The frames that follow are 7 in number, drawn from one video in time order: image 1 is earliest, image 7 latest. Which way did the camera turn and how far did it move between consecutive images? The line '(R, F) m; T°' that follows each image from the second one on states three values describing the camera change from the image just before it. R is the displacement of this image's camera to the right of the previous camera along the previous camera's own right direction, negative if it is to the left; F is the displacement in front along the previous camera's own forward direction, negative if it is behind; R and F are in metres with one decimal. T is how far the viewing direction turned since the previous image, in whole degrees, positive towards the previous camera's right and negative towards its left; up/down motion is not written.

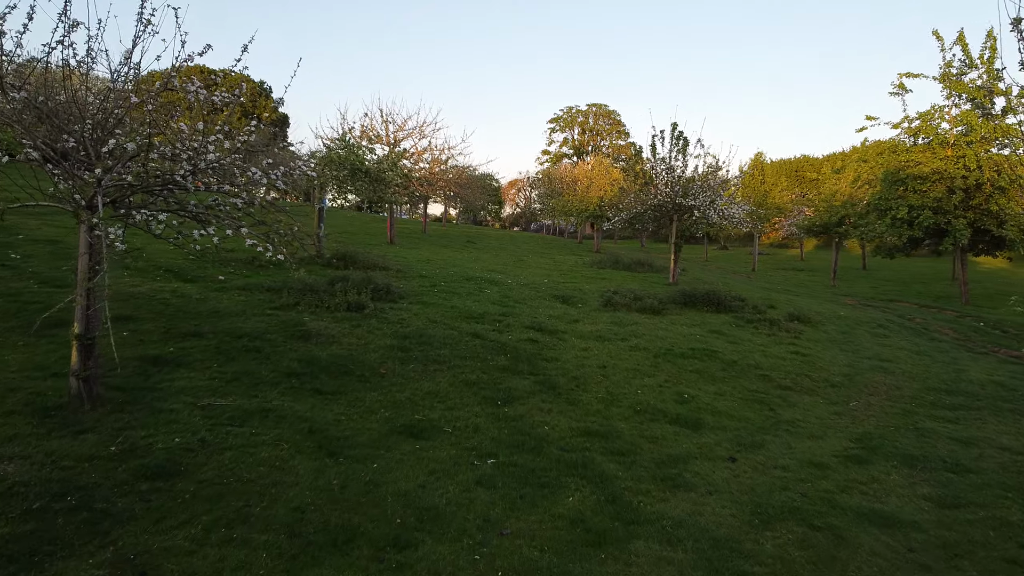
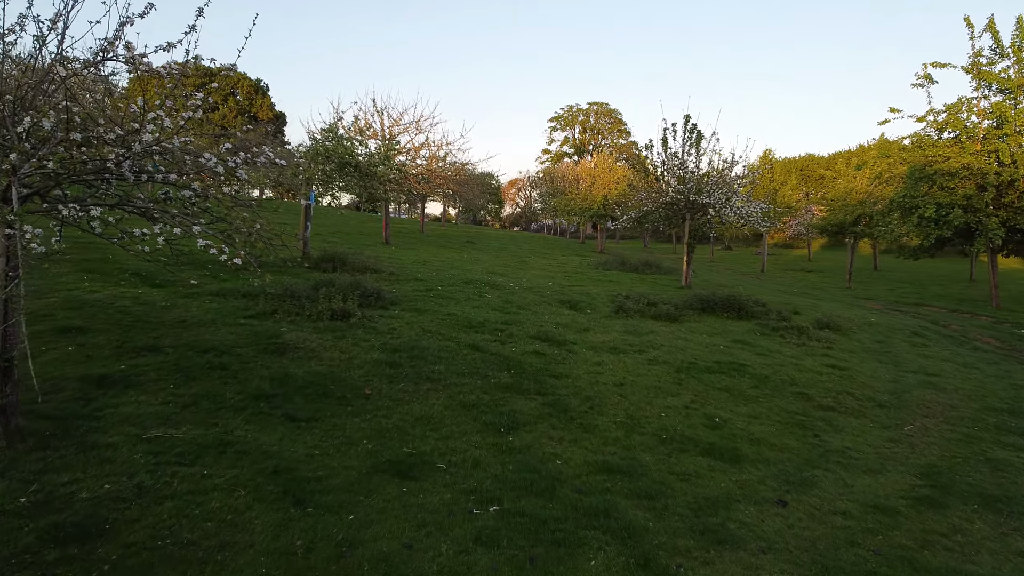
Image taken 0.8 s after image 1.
(-0.1, +1.2) m; 0°
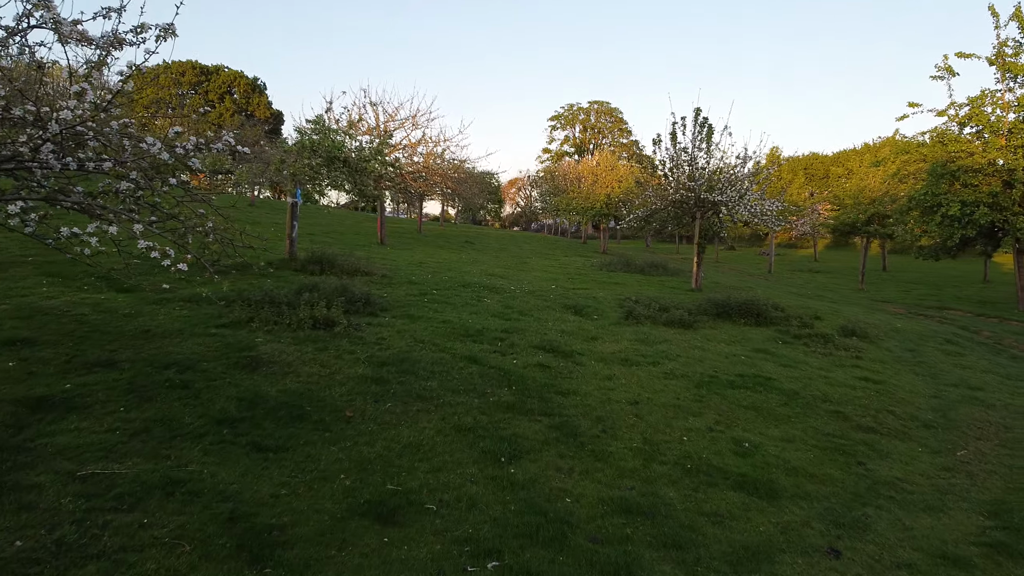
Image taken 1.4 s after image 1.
(0.0, +1.0) m; 0°
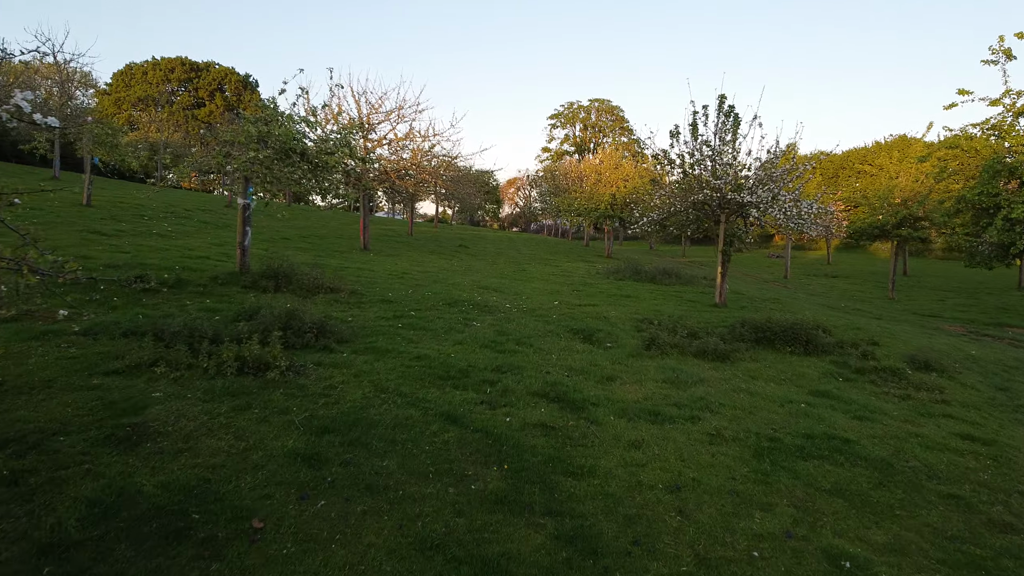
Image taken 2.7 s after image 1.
(+0.1, +2.4) m; 0°
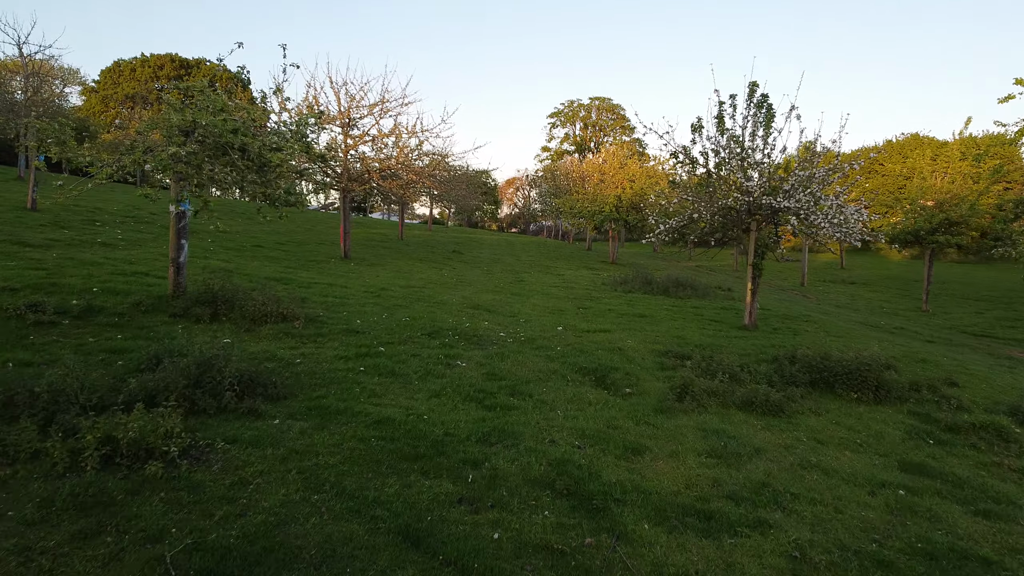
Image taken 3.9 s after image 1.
(+0.1, +2.2) m; 0°
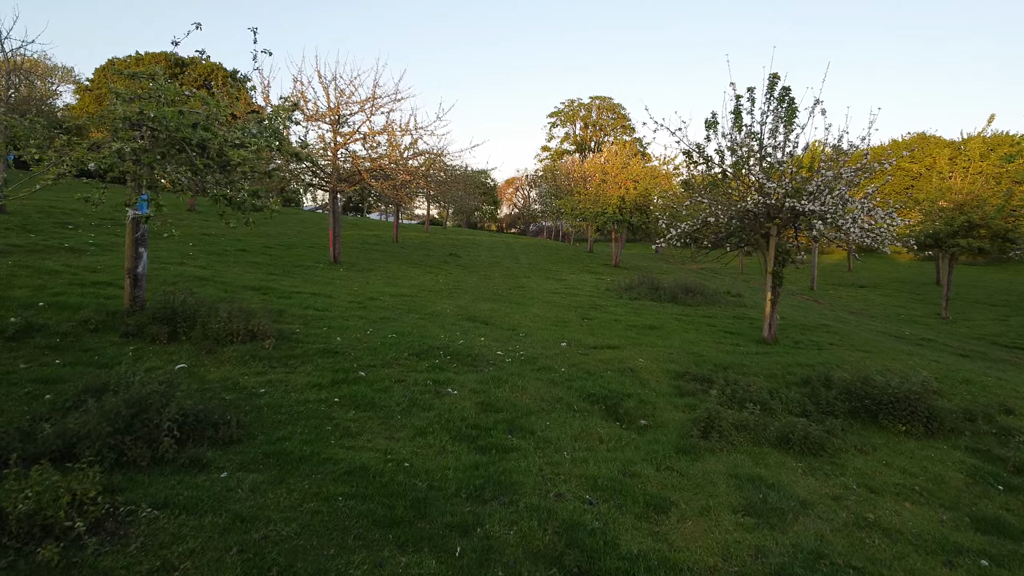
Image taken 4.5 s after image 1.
(0.0, +1.1) m; 0°
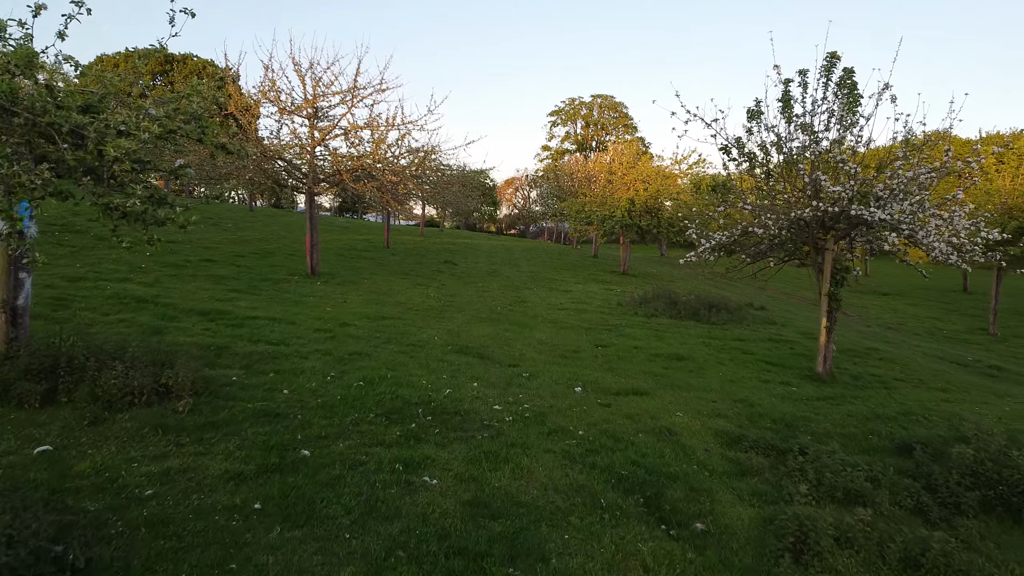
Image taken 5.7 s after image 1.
(0.0, +2.2) m; 0°
